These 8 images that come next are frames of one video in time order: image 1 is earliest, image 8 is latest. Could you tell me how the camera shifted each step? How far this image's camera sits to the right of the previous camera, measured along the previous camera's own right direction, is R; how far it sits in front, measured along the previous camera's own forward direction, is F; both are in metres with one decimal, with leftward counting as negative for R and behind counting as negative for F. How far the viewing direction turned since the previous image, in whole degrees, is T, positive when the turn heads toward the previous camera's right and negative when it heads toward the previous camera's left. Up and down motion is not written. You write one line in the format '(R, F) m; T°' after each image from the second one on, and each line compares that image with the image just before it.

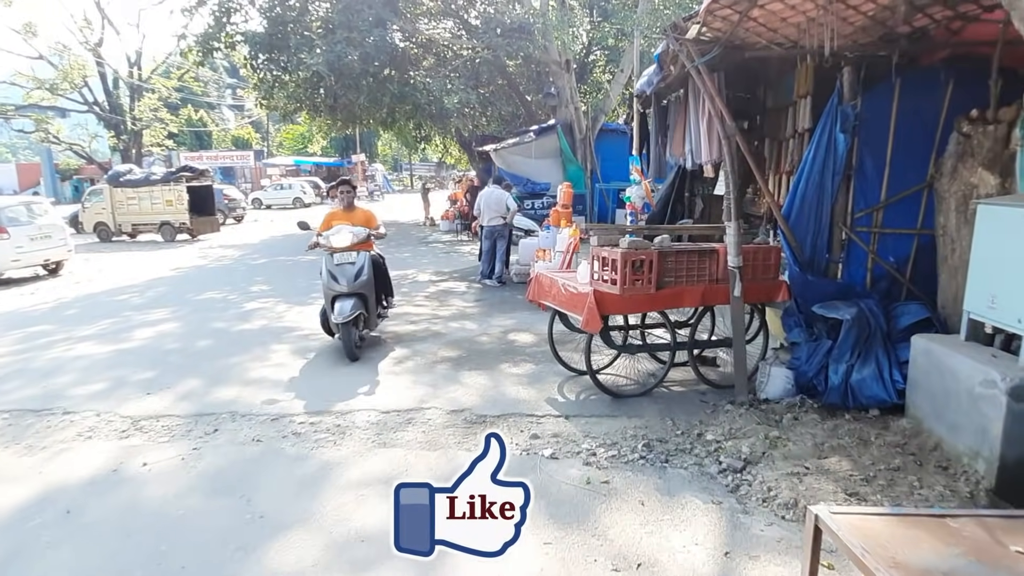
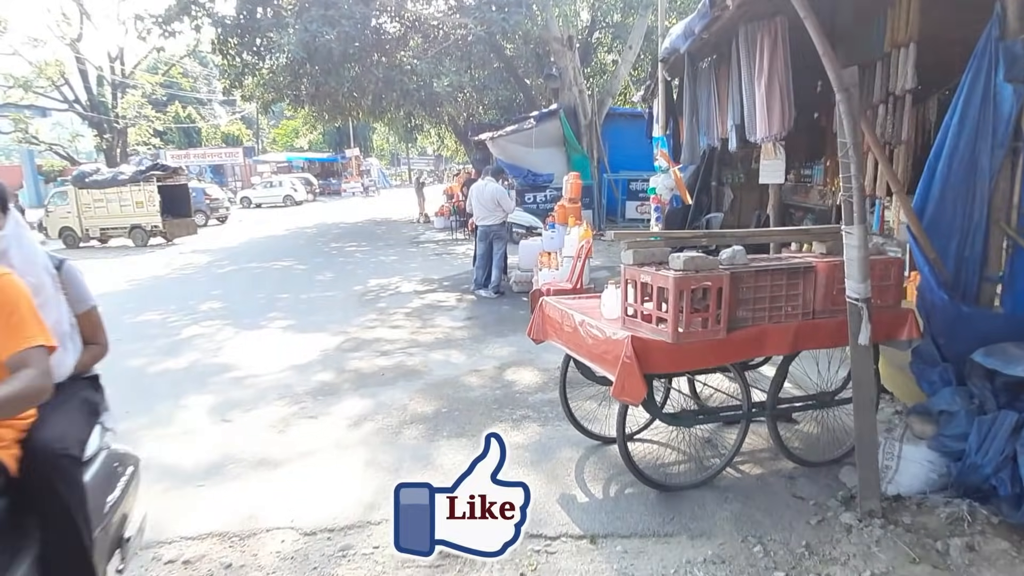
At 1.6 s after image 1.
(+0.1, +1.6) m; 0°
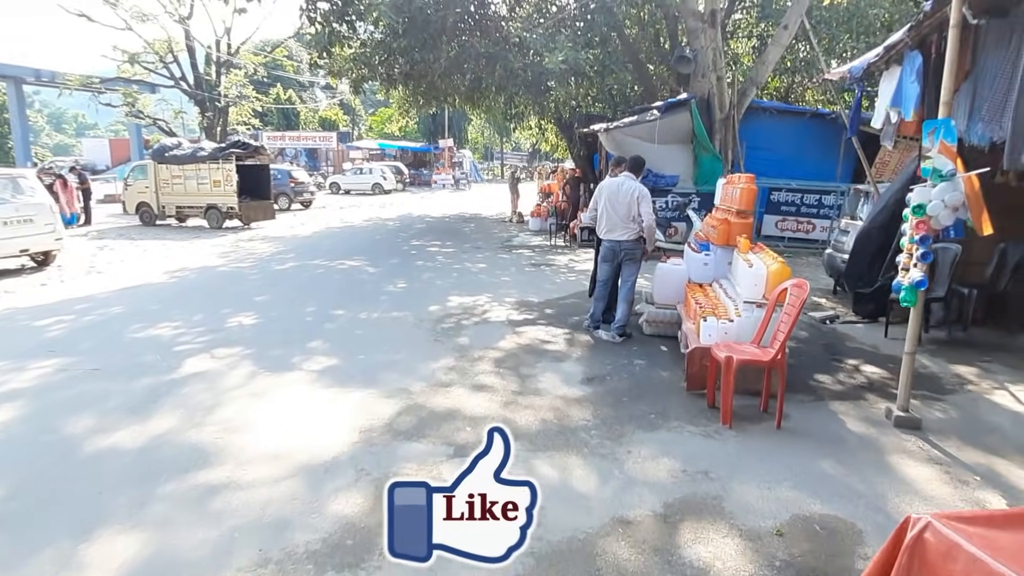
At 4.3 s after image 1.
(-0.5, +2.4) m; -7°
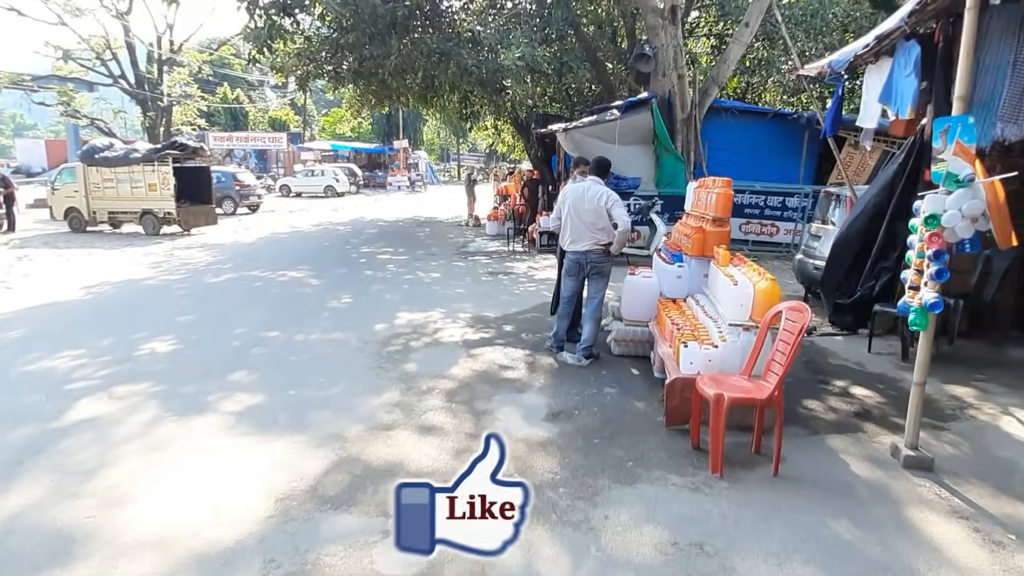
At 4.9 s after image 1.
(0.0, +0.7) m; +3°
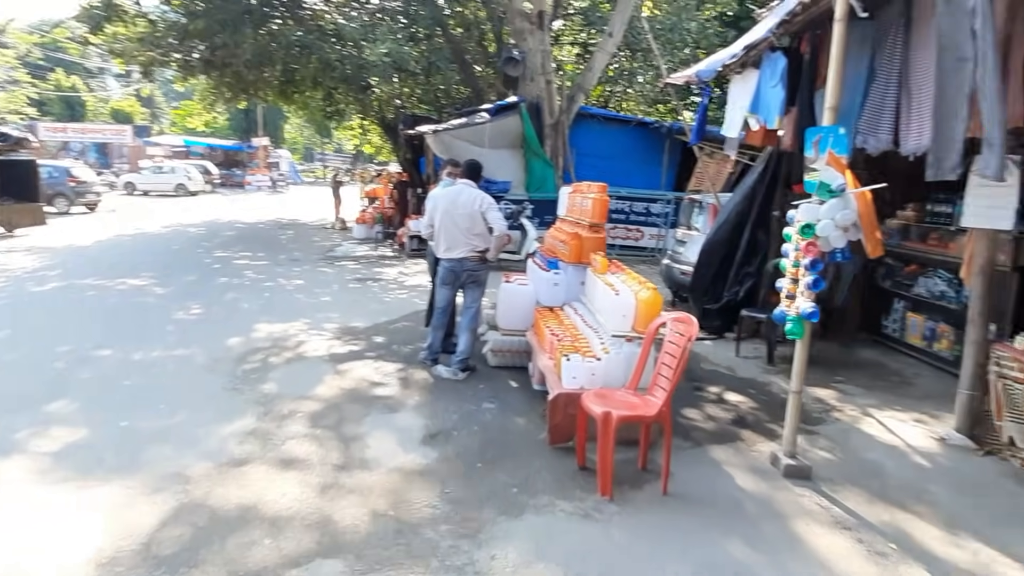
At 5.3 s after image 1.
(0.0, +0.3) m; +11°
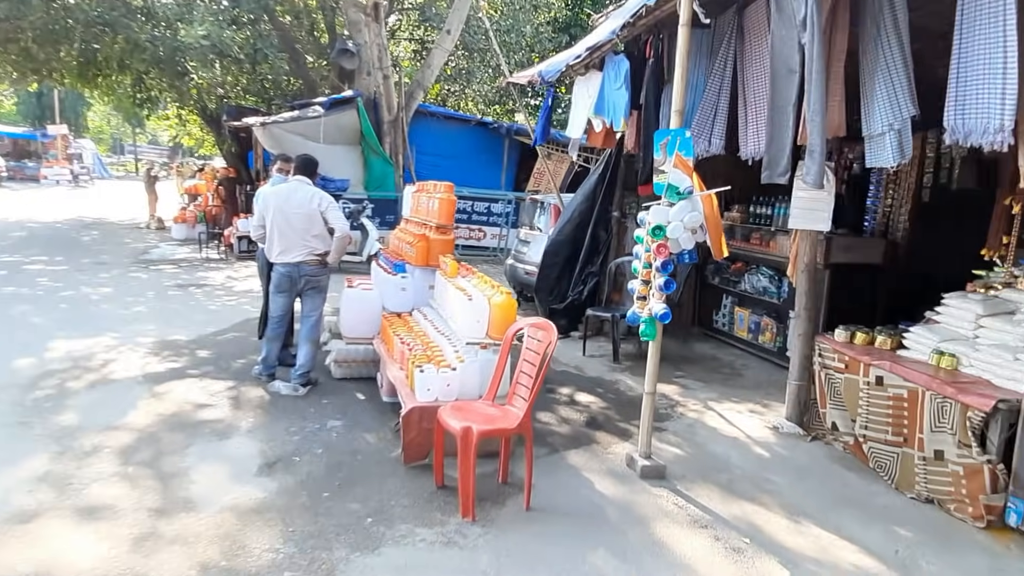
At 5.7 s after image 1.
(0.0, +0.2) m; +13°
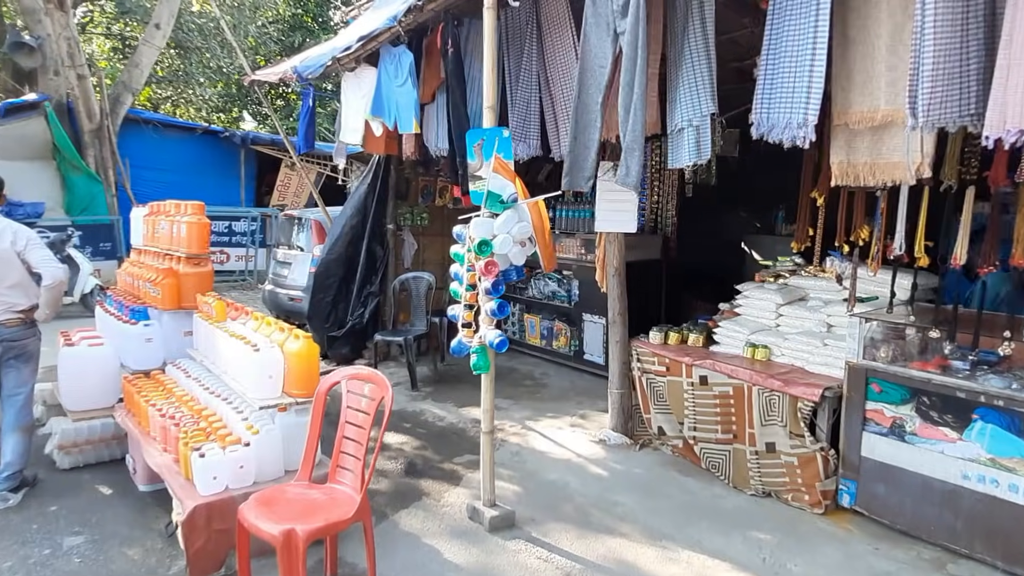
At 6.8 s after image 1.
(-0.3, +0.7) m; +21°
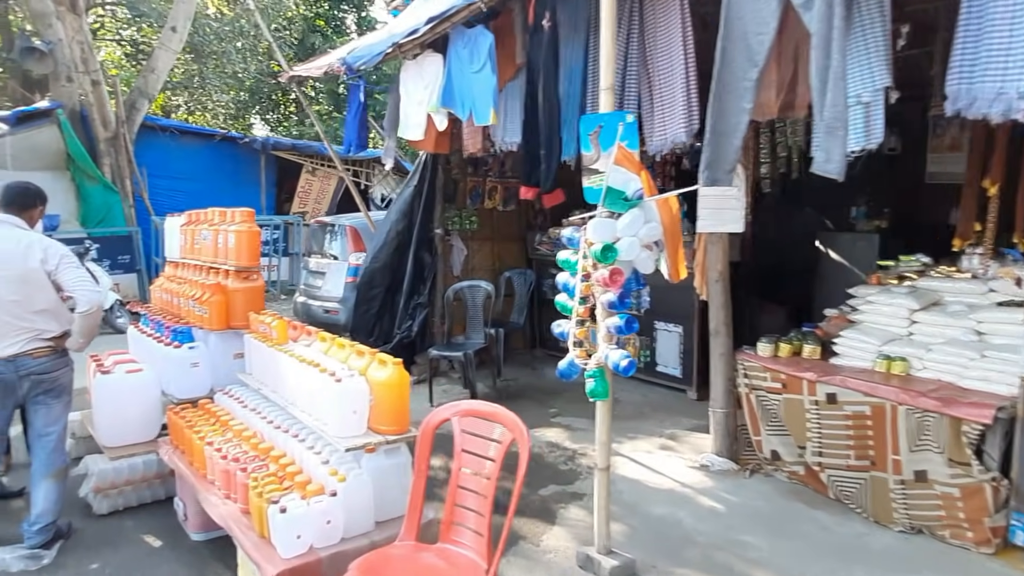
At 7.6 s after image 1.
(-0.5, +0.5) m; 0°
